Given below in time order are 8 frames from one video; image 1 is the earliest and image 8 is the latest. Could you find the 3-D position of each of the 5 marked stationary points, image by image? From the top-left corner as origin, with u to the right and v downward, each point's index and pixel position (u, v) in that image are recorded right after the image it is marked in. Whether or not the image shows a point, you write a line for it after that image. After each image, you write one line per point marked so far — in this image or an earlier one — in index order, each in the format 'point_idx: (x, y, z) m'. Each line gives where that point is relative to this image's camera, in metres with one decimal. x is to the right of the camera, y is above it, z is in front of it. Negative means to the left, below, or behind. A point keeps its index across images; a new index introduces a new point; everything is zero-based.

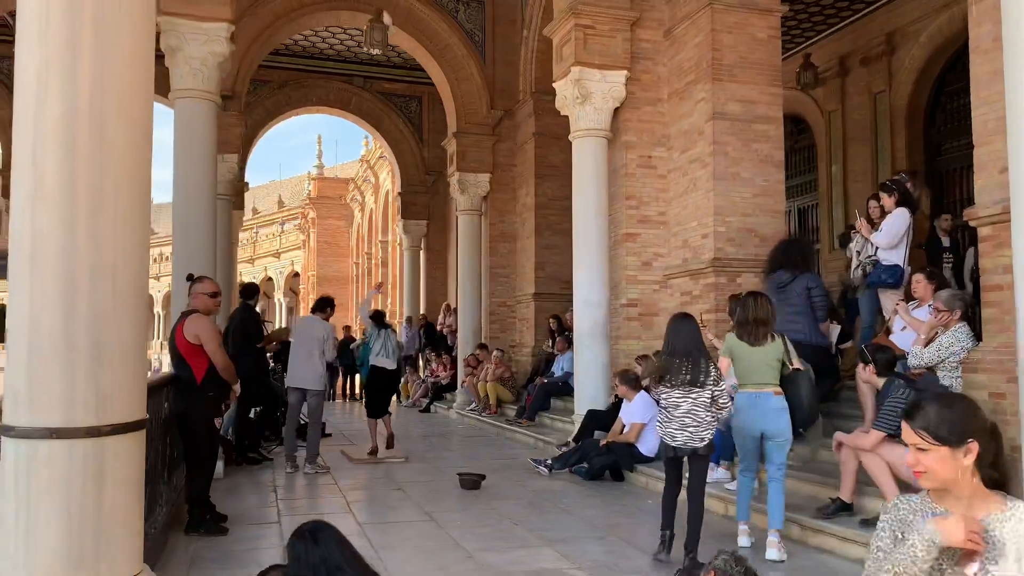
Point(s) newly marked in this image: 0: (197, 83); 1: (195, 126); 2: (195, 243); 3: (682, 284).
0: (-2.8, +1.8, +7.3) m
1: (-2.8, +1.5, +7.3) m
2: (-2.8, +0.4, +7.3) m
3: (+1.7, 0.0, +8.3) m
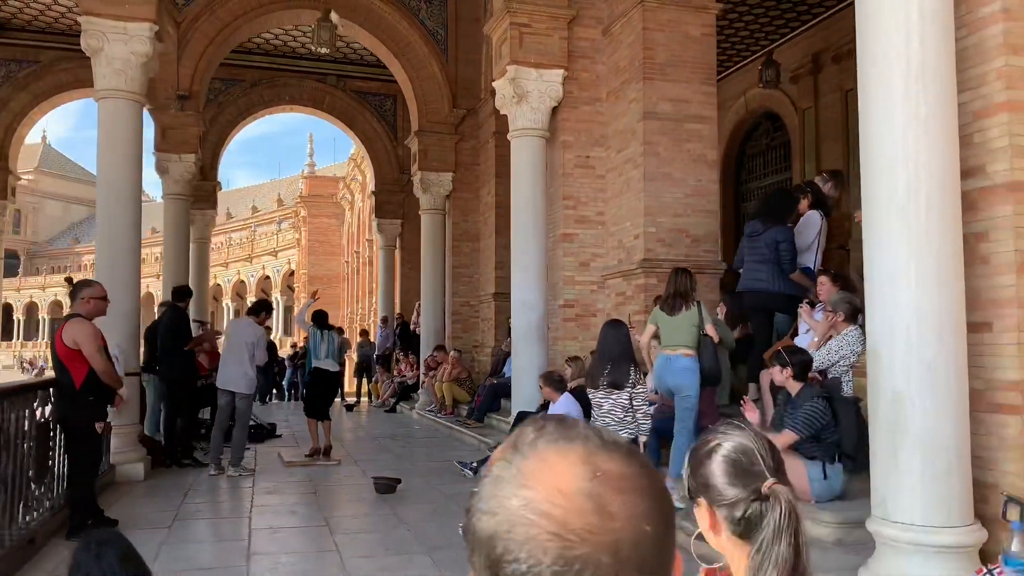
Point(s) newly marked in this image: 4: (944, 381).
0: (-3.5, +1.8, +7.2) m
1: (-3.5, +1.4, +7.3) m
2: (-3.5, +0.4, +7.2) m
3: (+1.1, 0.0, +8.2) m
4: (+1.7, -0.4, +3.2) m
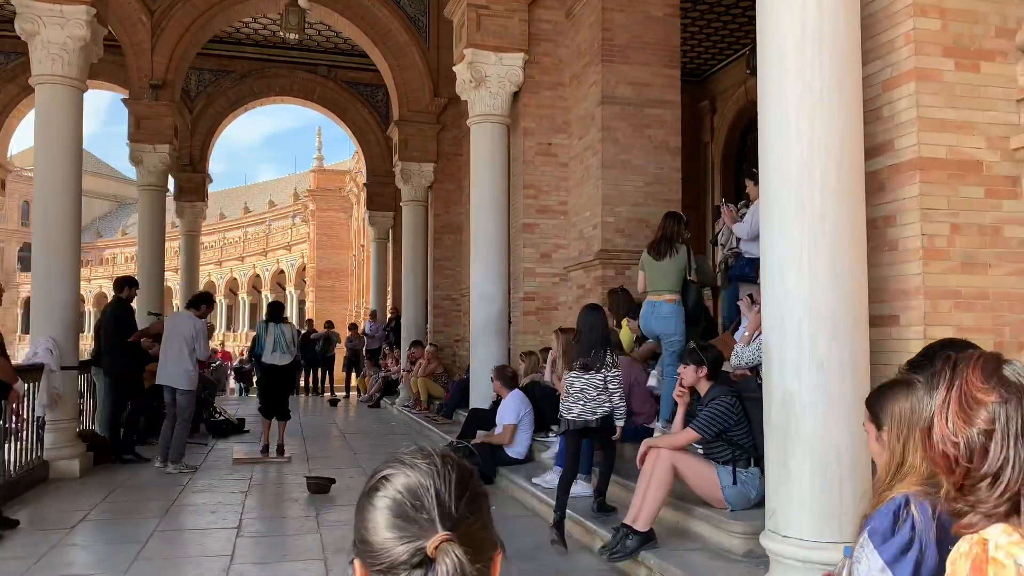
0: (-3.9, +1.9, +7.0) m
1: (-4.0, +1.5, +7.1) m
2: (-3.9, +0.5, +7.0) m
3: (+0.6, +0.1, +7.9) m
4: (+1.2, -0.3, +2.9) m
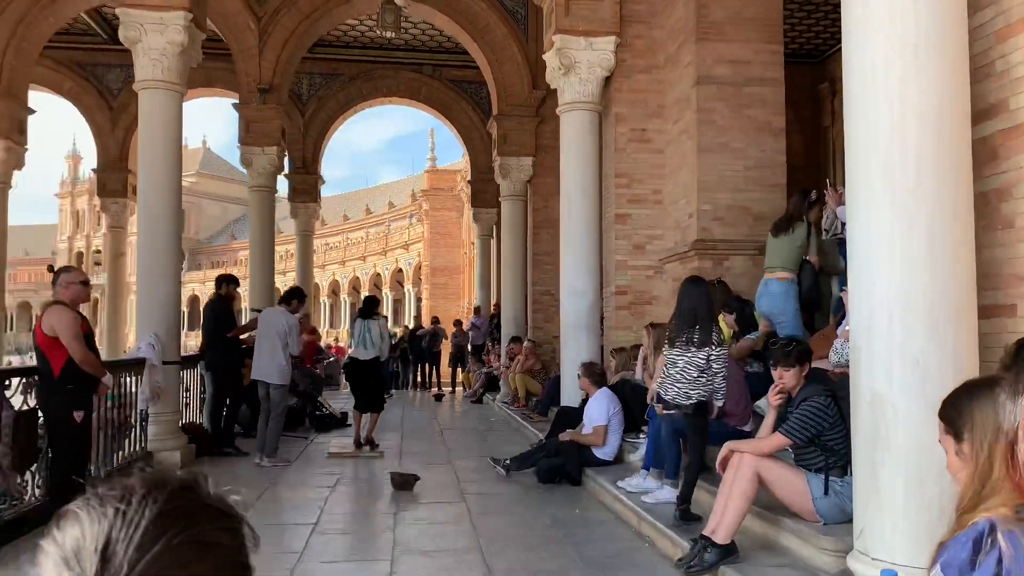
0: (-3.2, +1.9, +7.3) m
1: (-3.2, +1.5, +7.3) m
2: (-3.2, +0.5, +7.3) m
3: (+1.5, +0.2, +7.5) m
4: (+1.3, -0.3, +2.5) m
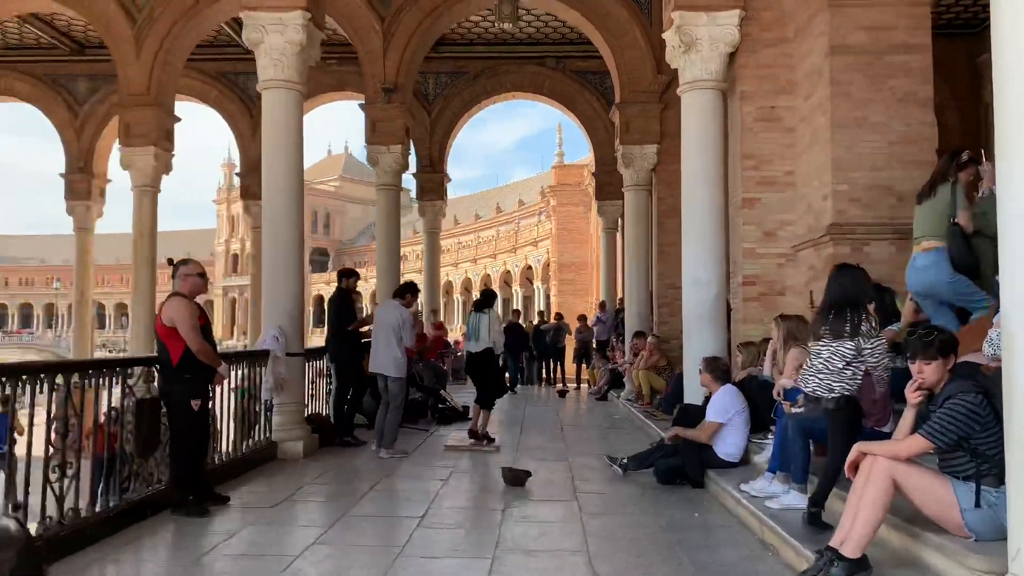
0: (-2.2, +2.0, +7.5) m
1: (-2.2, +1.6, +7.5) m
2: (-2.1, +0.5, +7.5) m
3: (+2.5, +0.3, +7.0) m
4: (+1.5, -0.2, +2.0) m
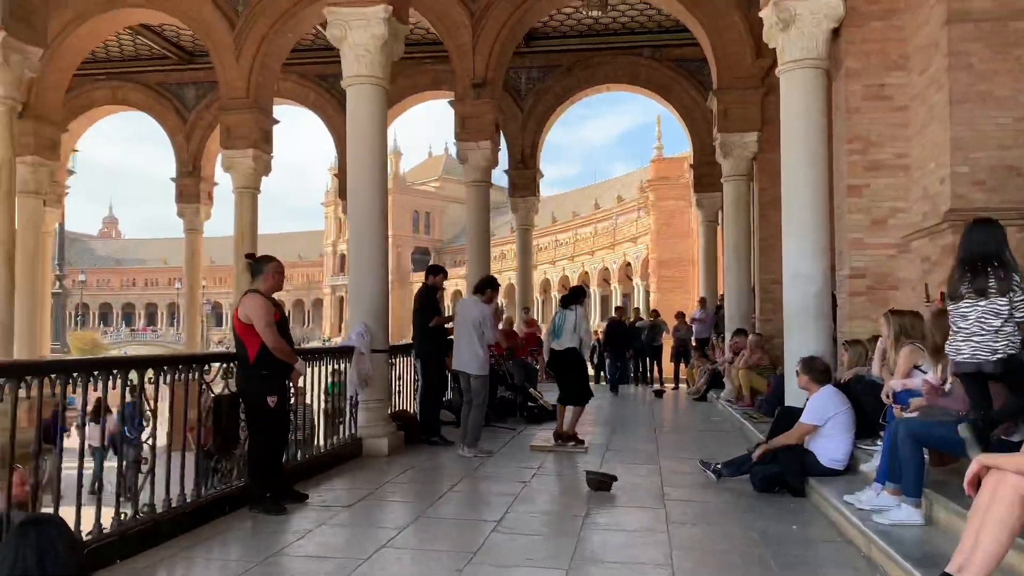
0: (-1.4, +2.0, +7.4) m
1: (-1.4, +1.6, +7.5) m
2: (-1.4, +0.6, +7.4) m
3: (+3.2, +0.3, +6.4) m
4: (+1.6, -0.2, +1.6) m
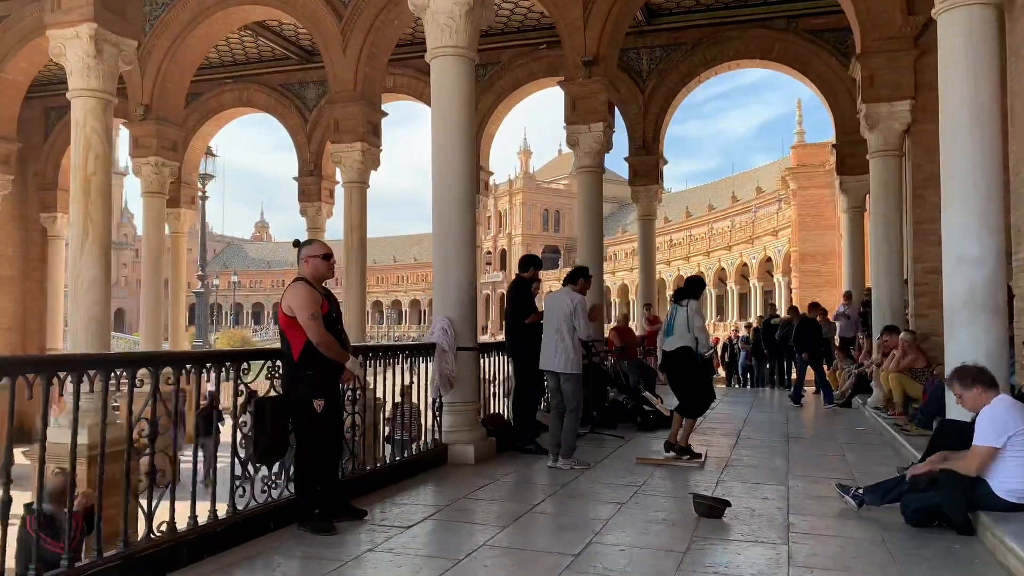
0: (-0.6, +2.1, +6.8) m
1: (-0.5, +1.7, +6.8) m
2: (-0.5, +0.6, +6.8) m
3: (+3.8, +0.4, +5.0) m
4: (+1.4, -0.1, +0.5) m
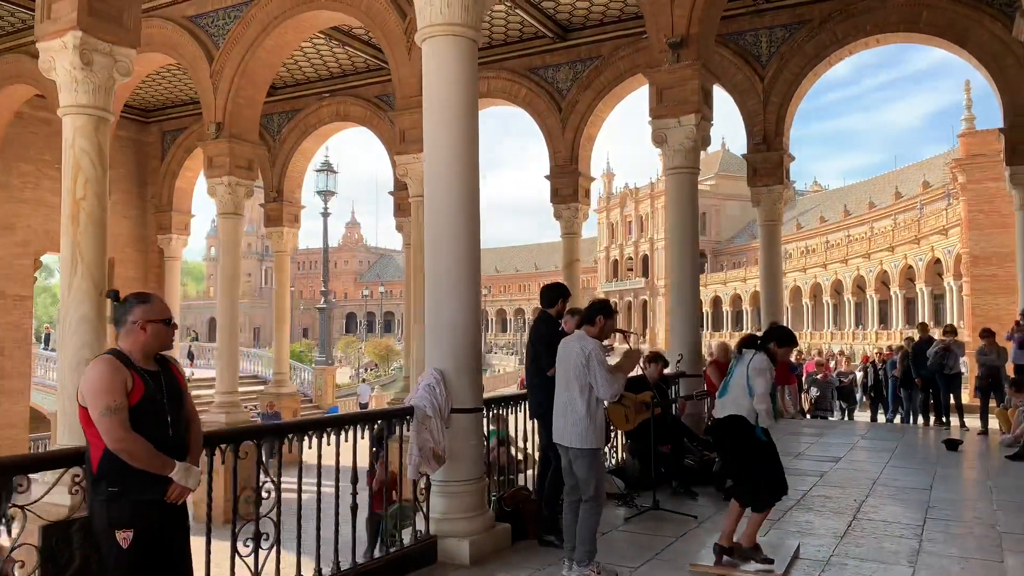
0: (-0.5, +1.8, +5.4) m
1: (-0.5, +1.4, +5.4) m
2: (-0.4, +0.3, +5.3) m
3: (+3.5, +0.2, +2.8) m
4: (+0.4, -0.3, -1.2) m
